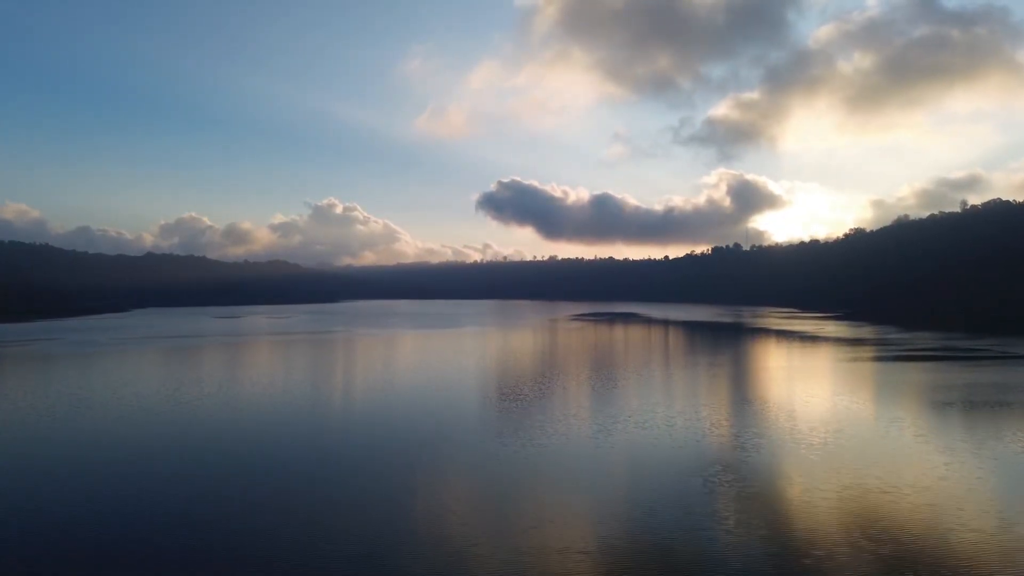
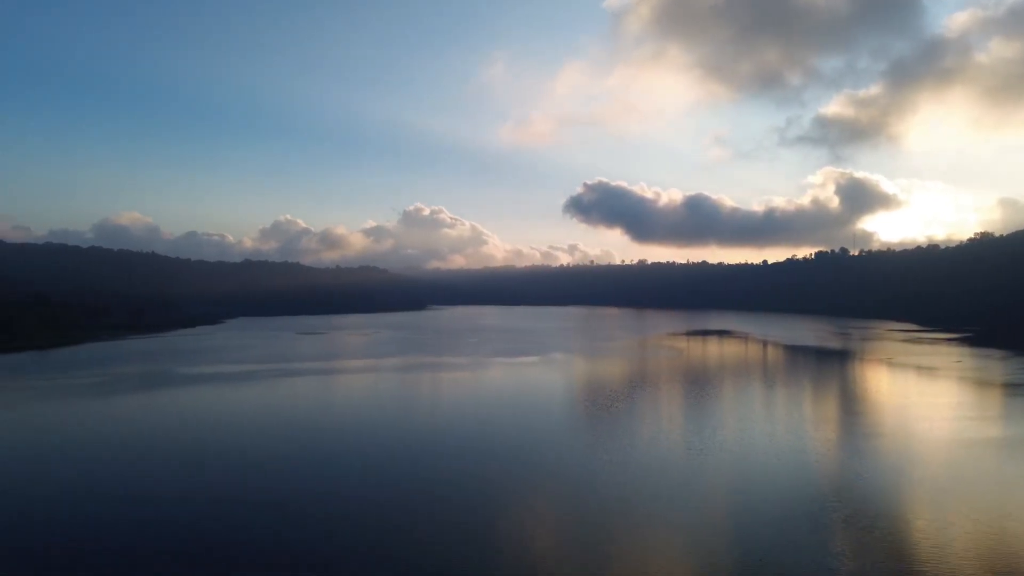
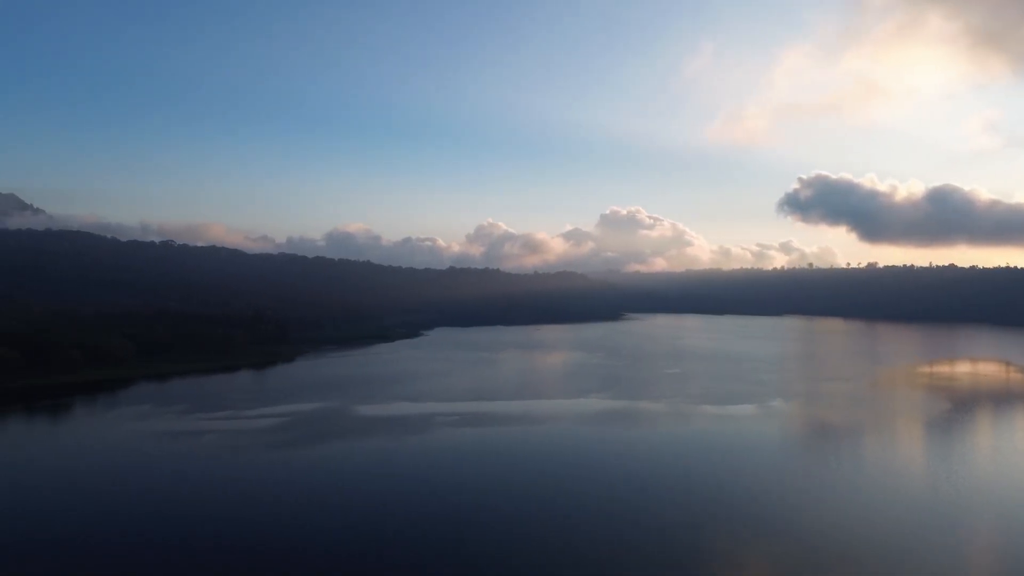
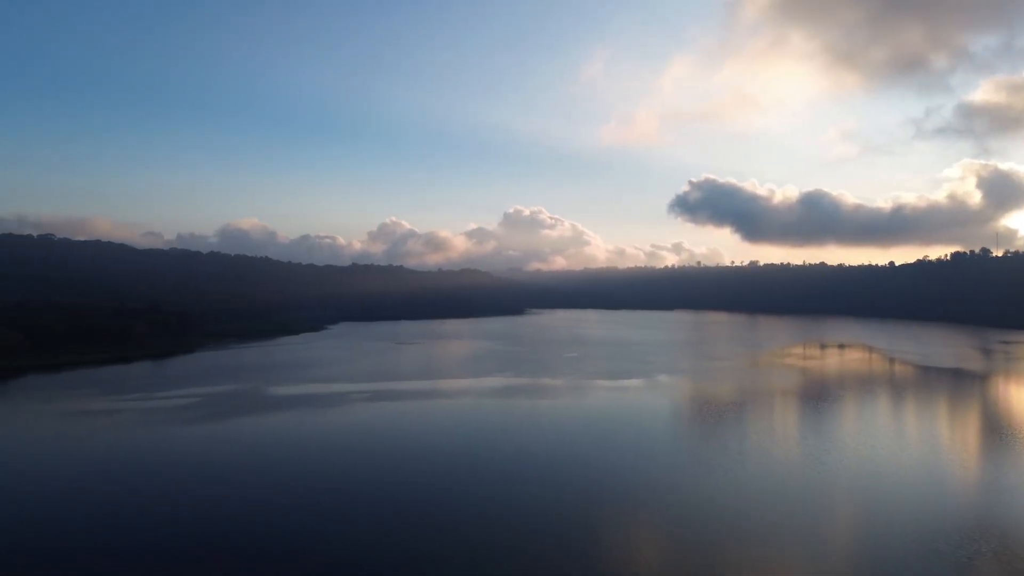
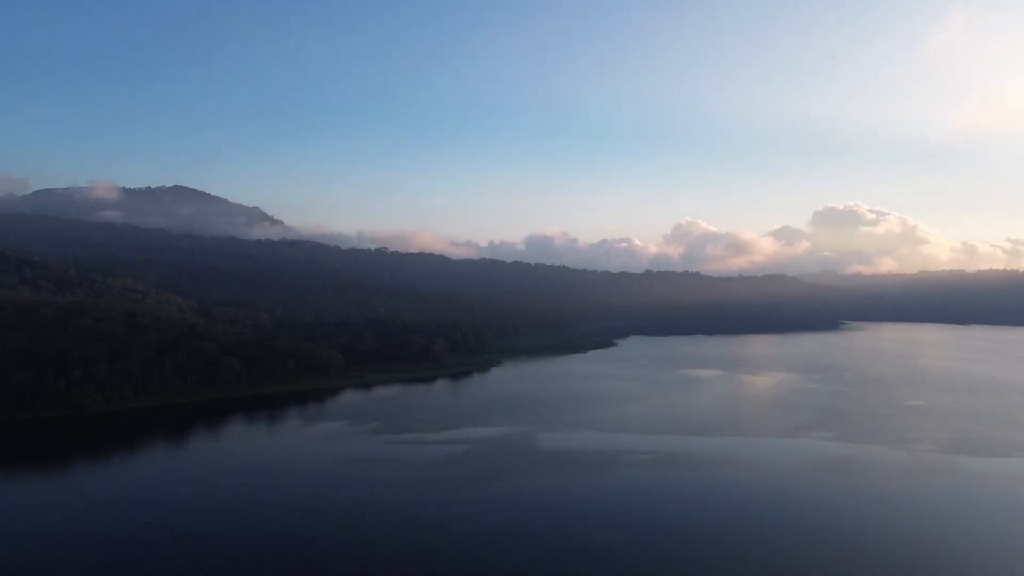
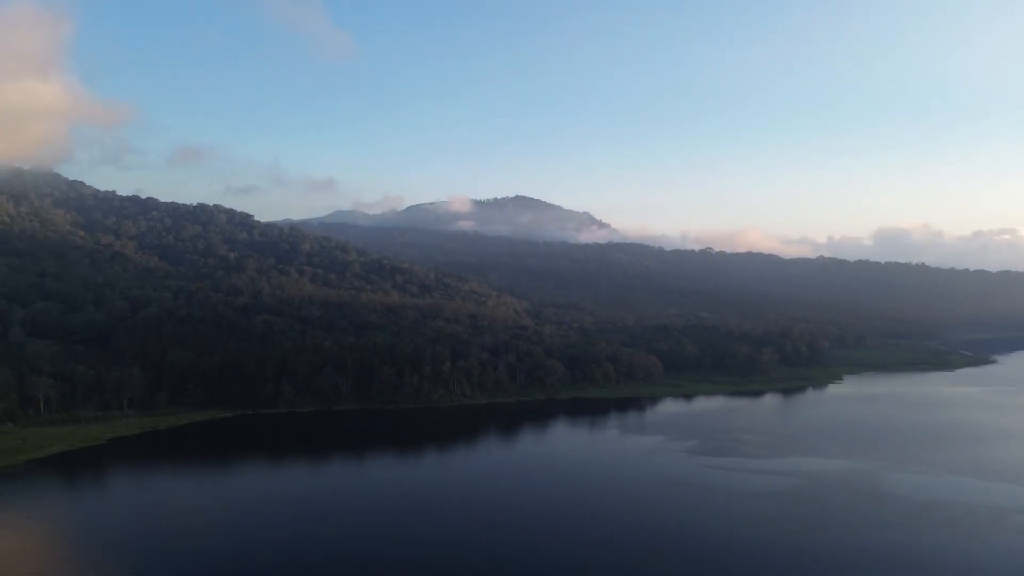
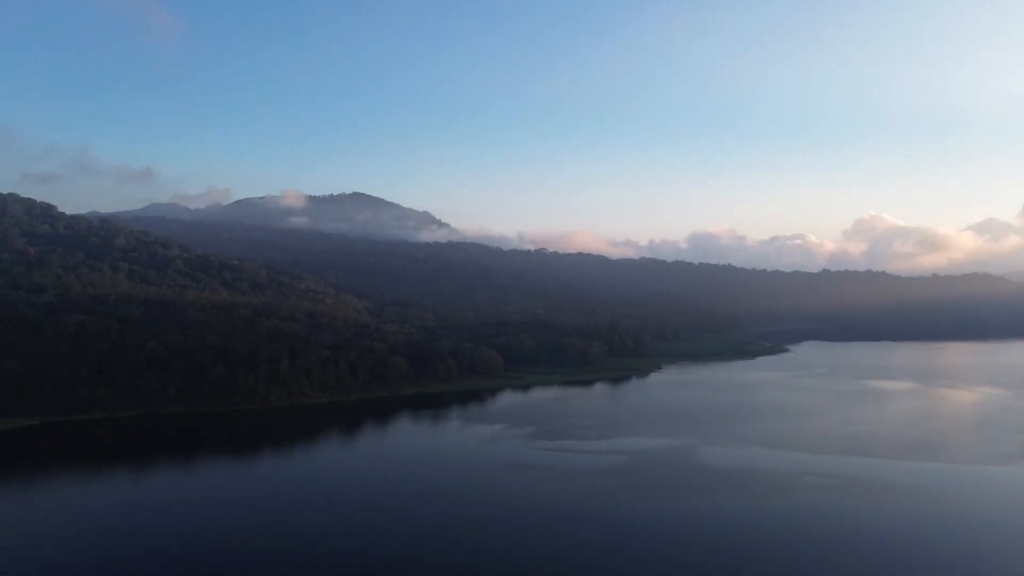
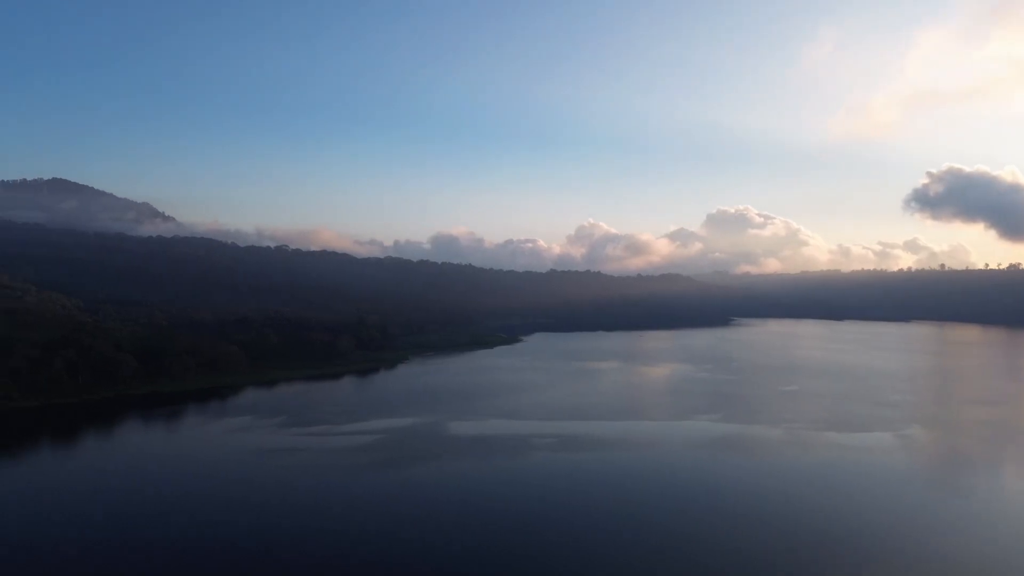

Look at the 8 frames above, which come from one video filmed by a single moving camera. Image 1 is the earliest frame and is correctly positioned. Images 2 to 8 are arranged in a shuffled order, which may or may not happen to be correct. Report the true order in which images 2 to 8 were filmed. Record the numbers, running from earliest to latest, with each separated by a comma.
2, 4, 3, 8, 5, 7, 6
